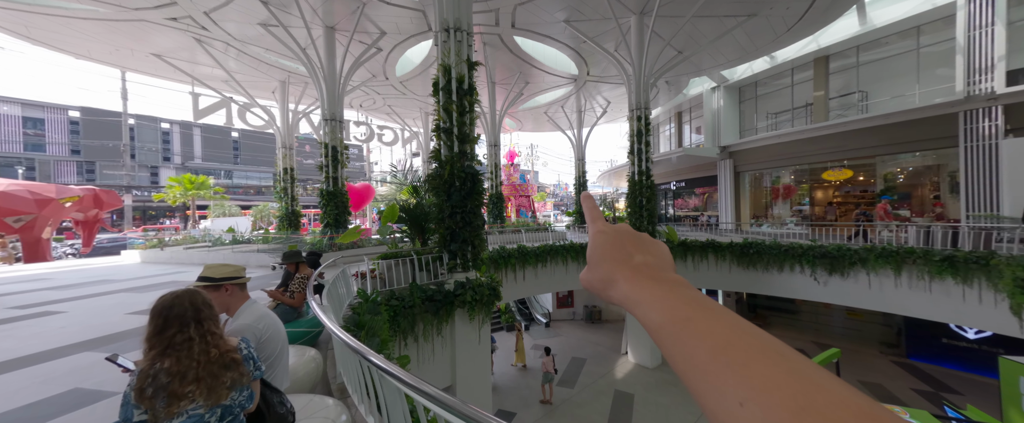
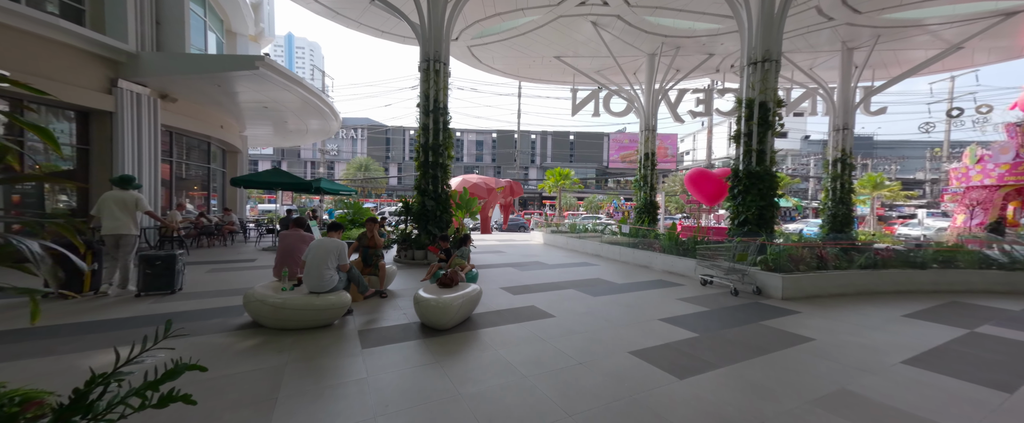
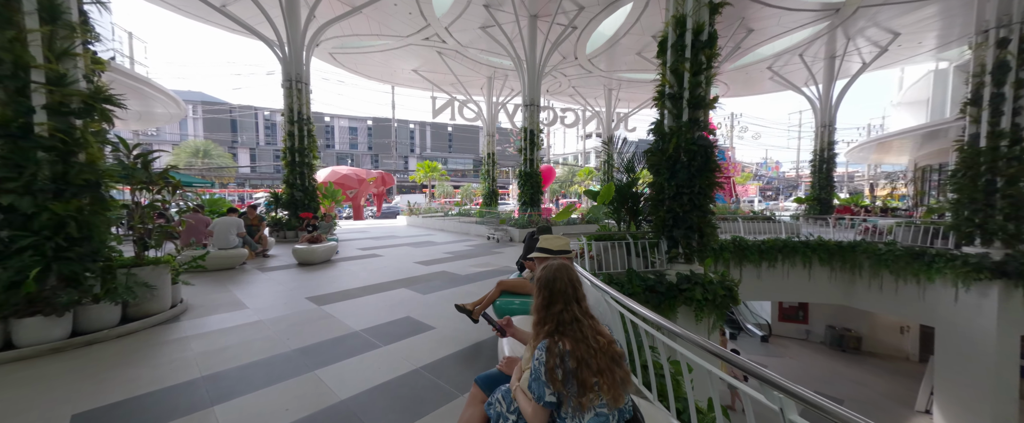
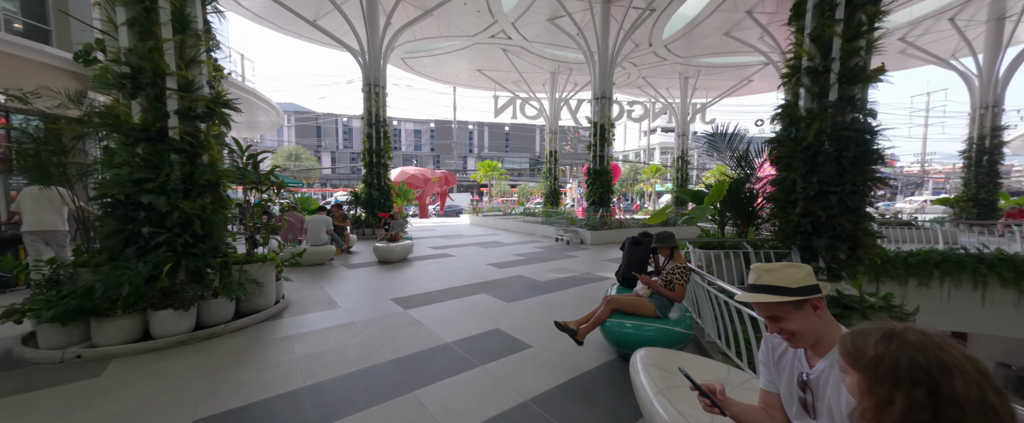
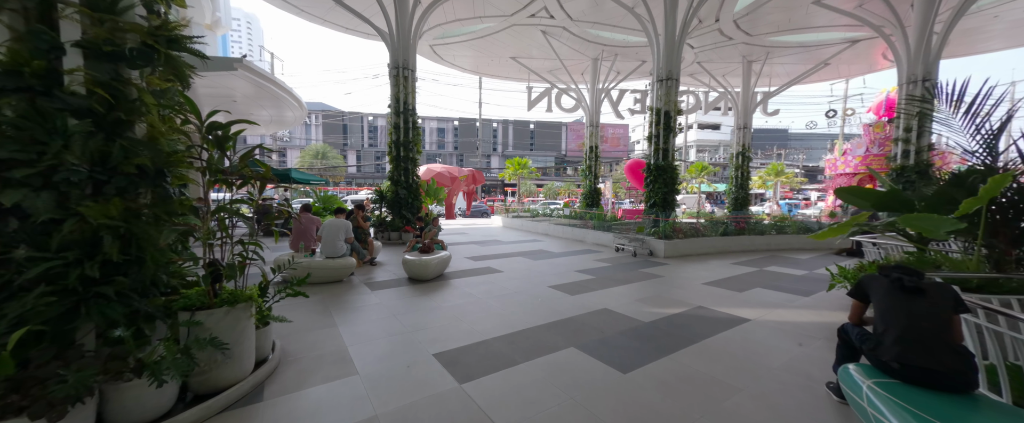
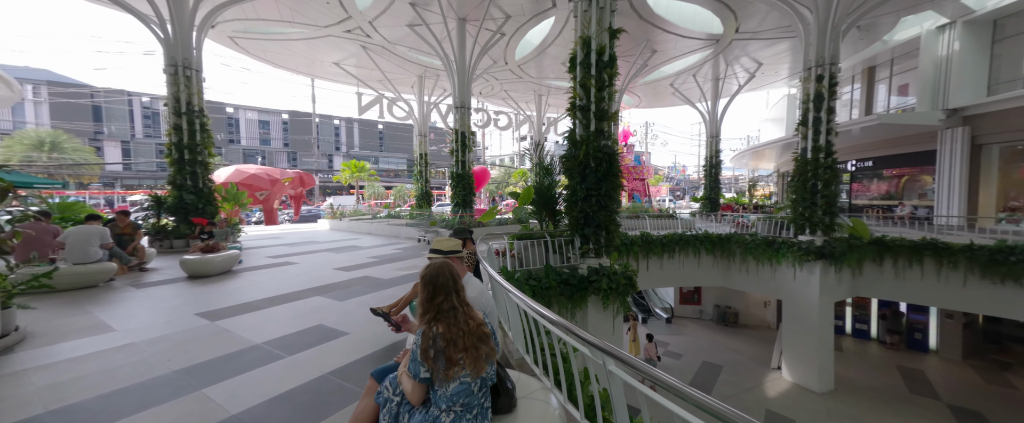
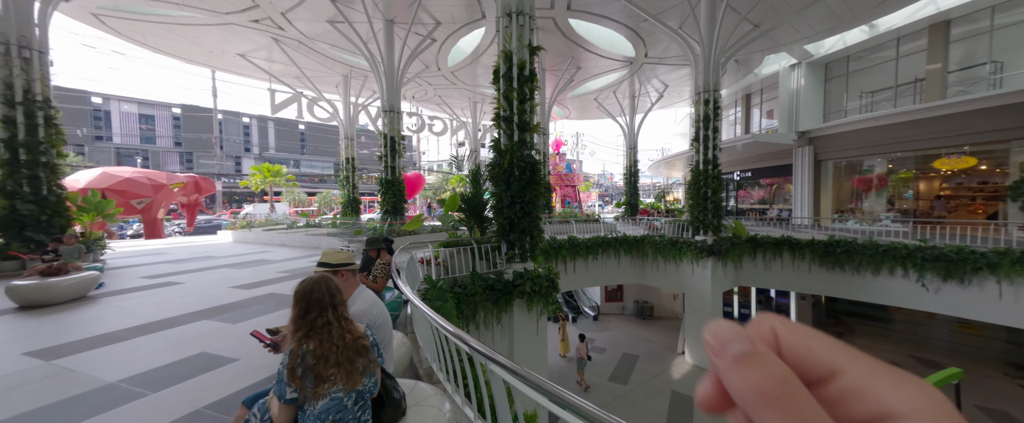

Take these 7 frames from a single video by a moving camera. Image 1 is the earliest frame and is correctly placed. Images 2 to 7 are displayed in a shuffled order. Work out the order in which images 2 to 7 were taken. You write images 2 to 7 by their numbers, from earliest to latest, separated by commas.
7, 6, 3, 4, 5, 2
